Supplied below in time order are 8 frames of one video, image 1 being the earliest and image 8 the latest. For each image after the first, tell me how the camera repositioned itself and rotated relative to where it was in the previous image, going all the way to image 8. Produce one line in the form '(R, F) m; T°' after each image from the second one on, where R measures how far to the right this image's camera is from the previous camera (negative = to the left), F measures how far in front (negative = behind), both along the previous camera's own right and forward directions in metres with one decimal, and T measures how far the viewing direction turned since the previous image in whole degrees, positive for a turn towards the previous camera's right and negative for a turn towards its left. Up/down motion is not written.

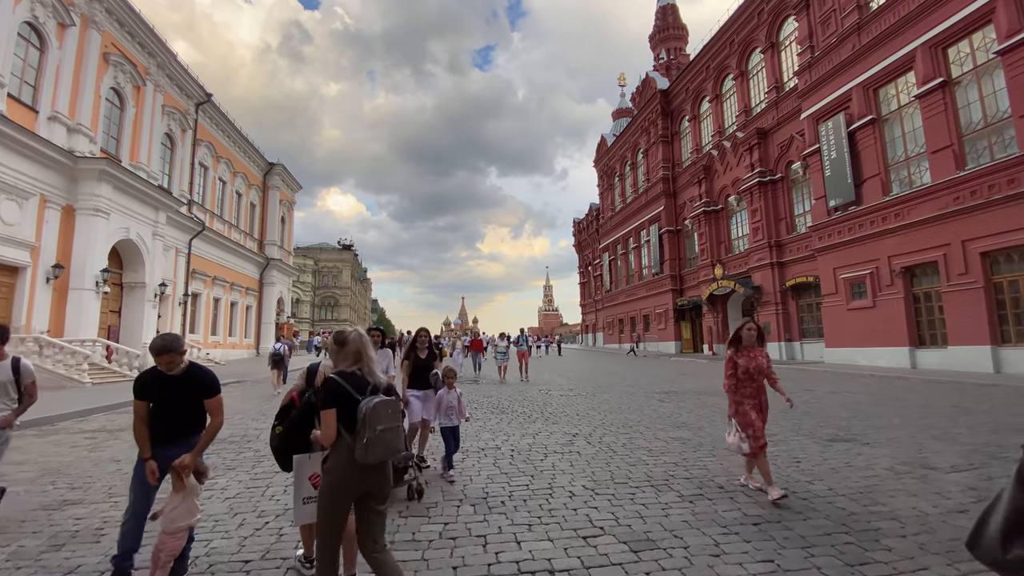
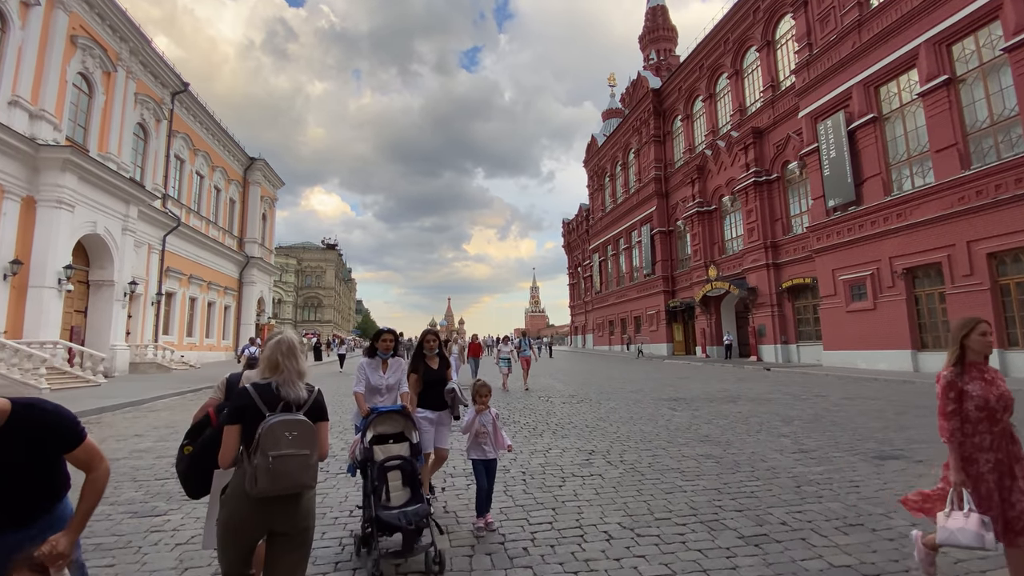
(-0.2, +0.7) m; +2°
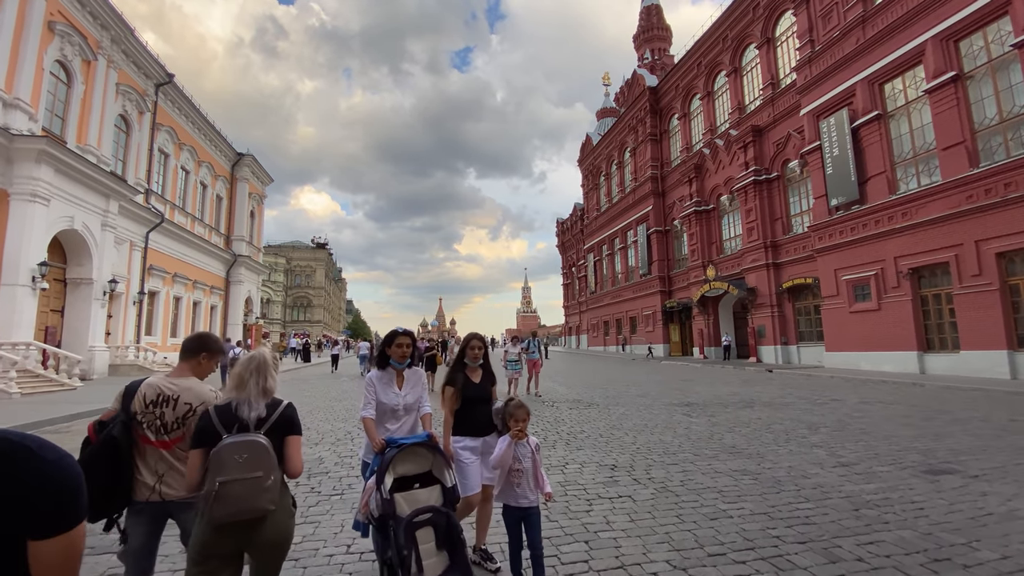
(-0.2, +0.5) m; +1°
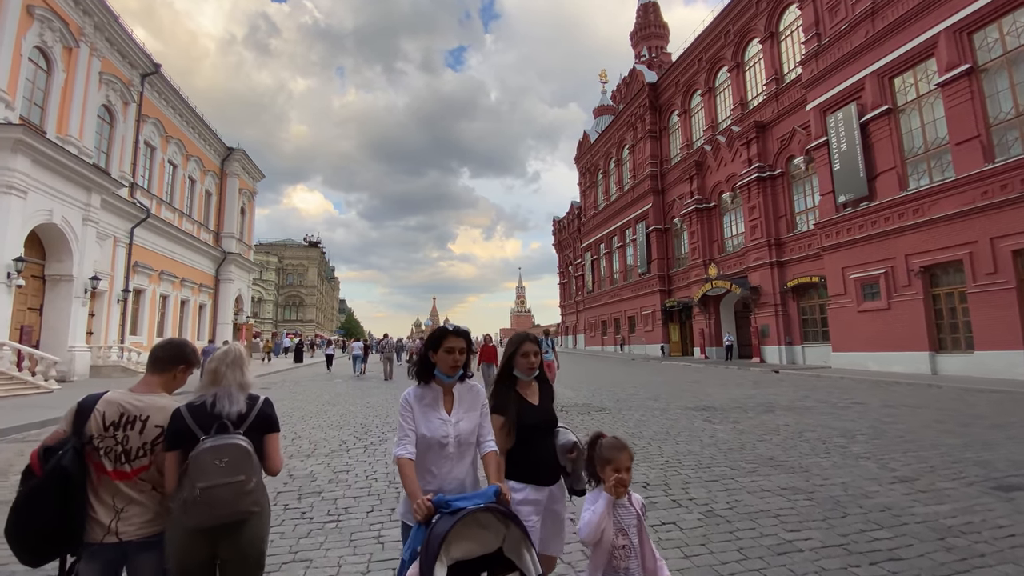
(-0.2, +0.6) m; +1°
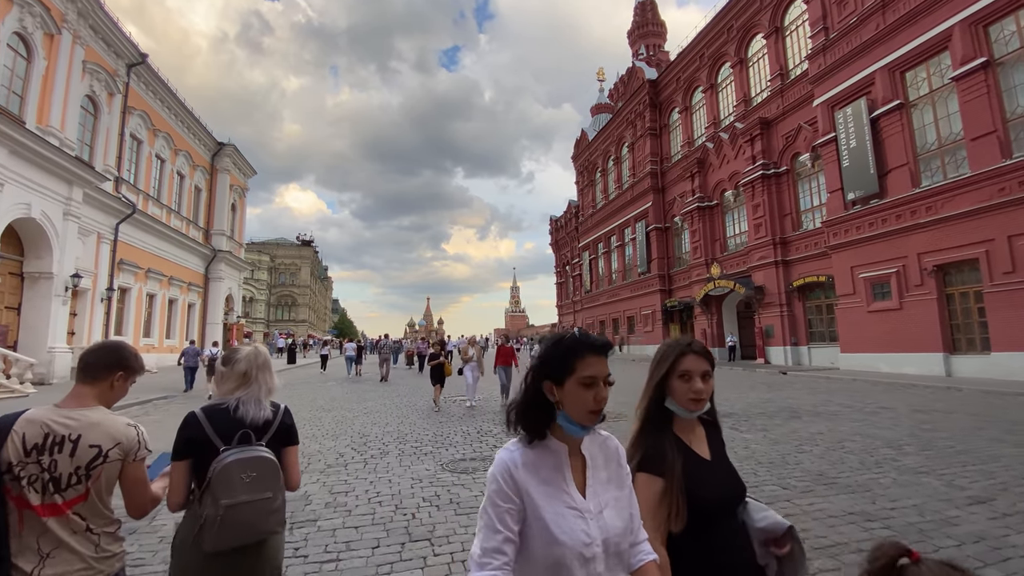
(-0.3, +0.6) m; +1°
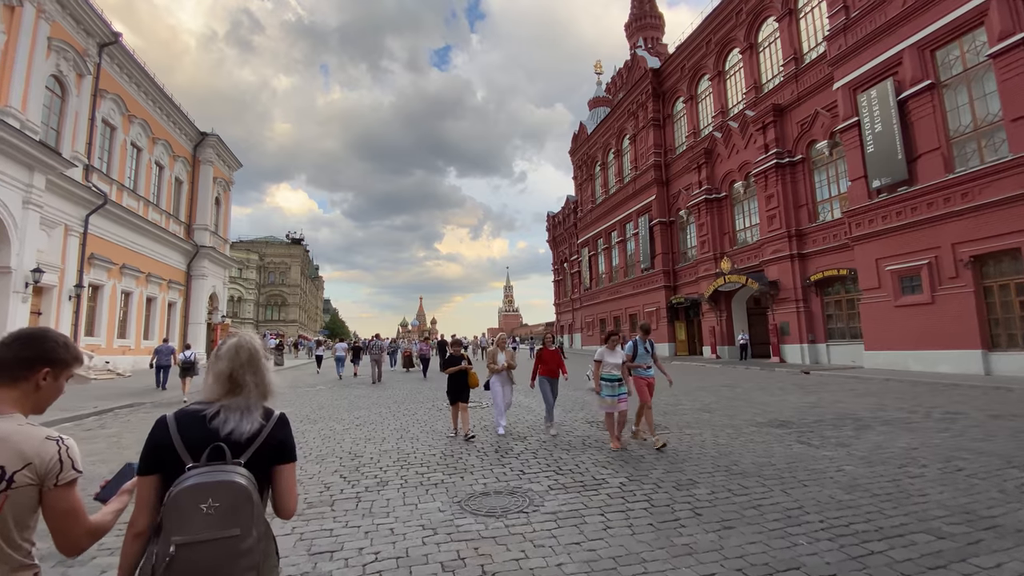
(-0.4, +1.2) m; +1°
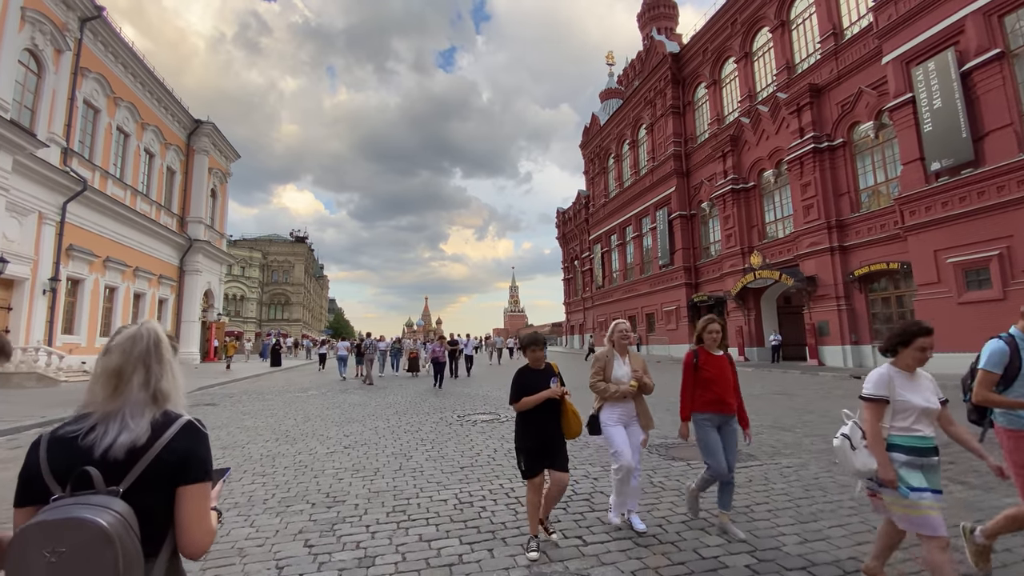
(-0.3, +1.6) m; -1°
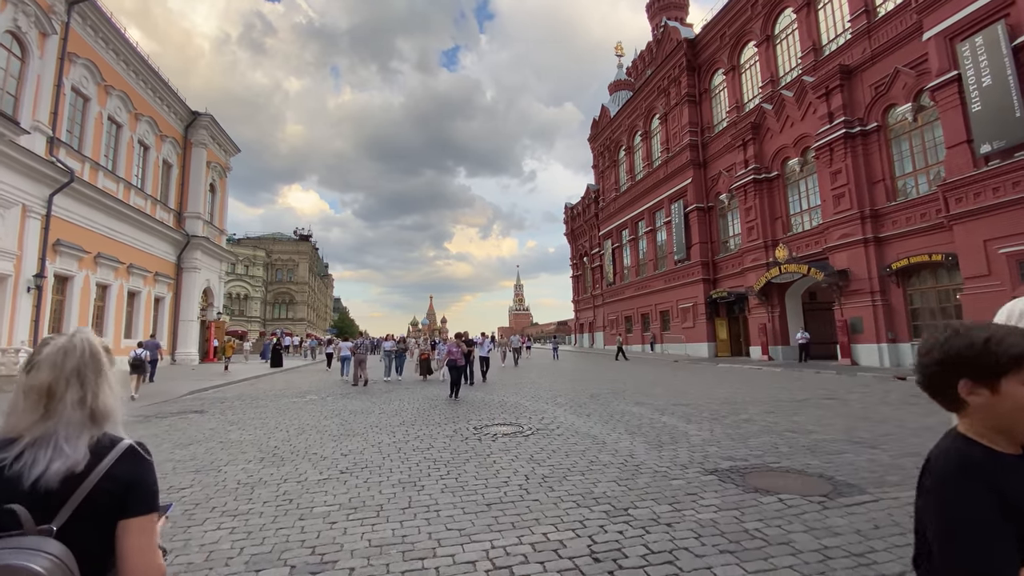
(-0.3, +1.0) m; -1°
